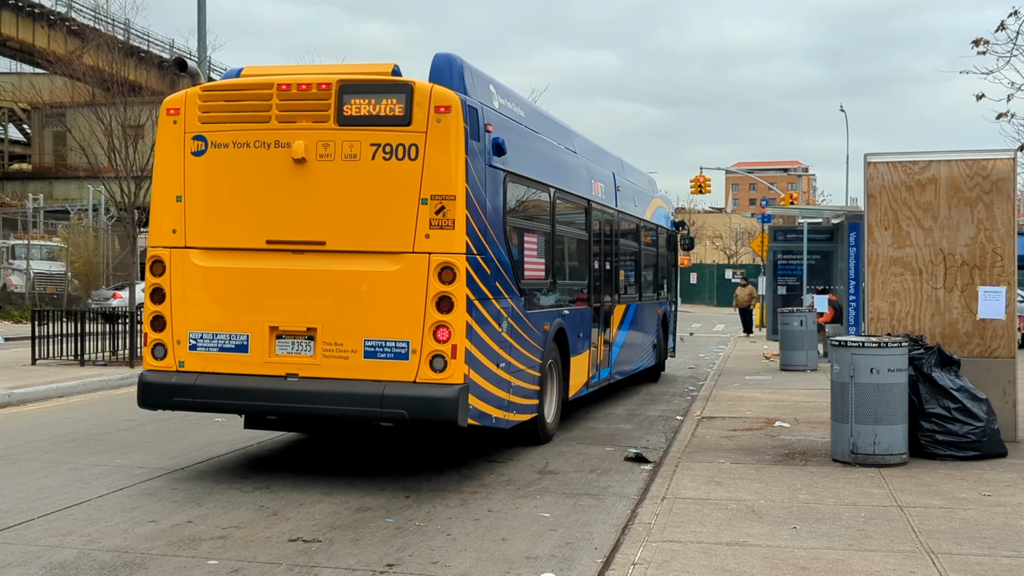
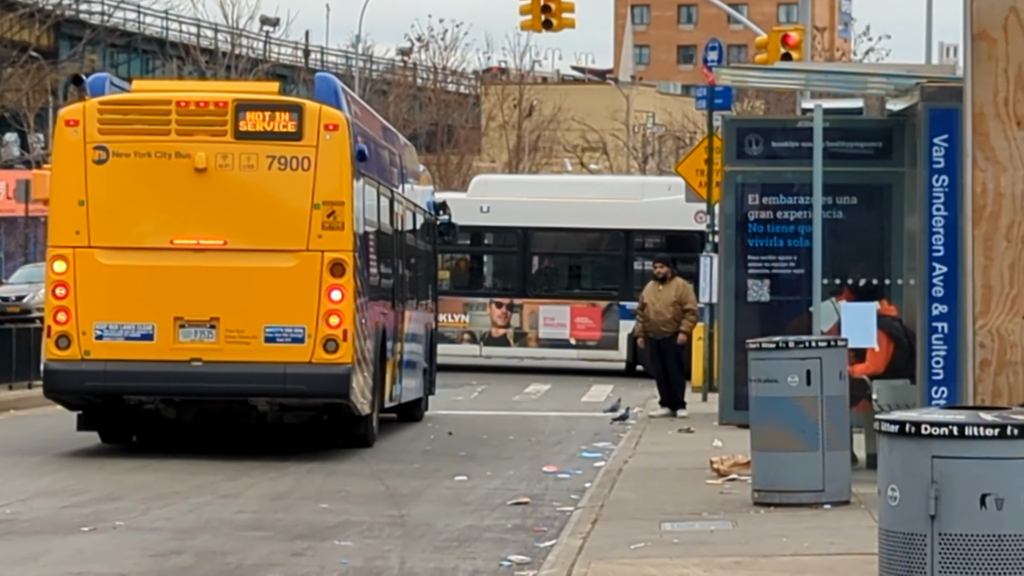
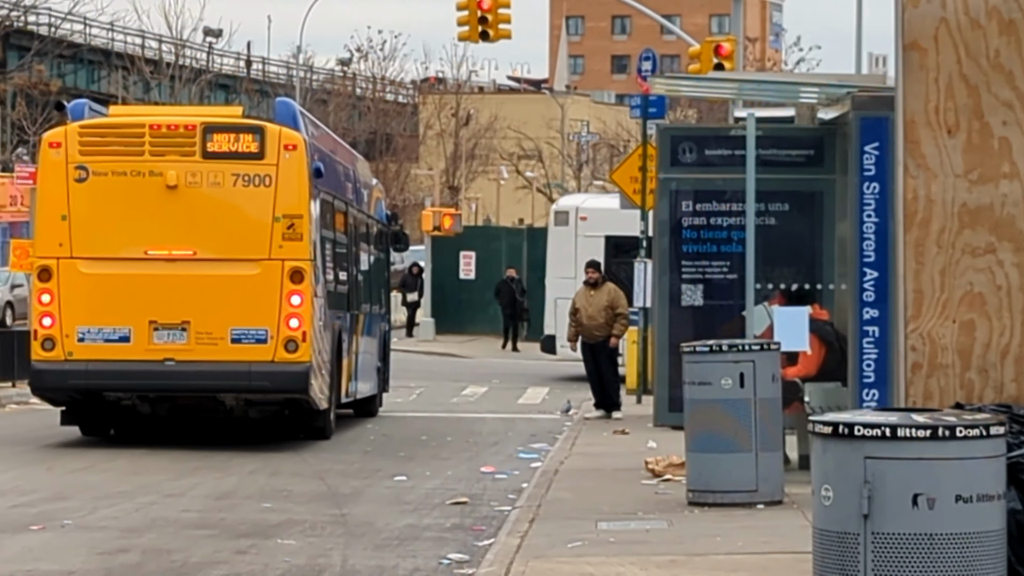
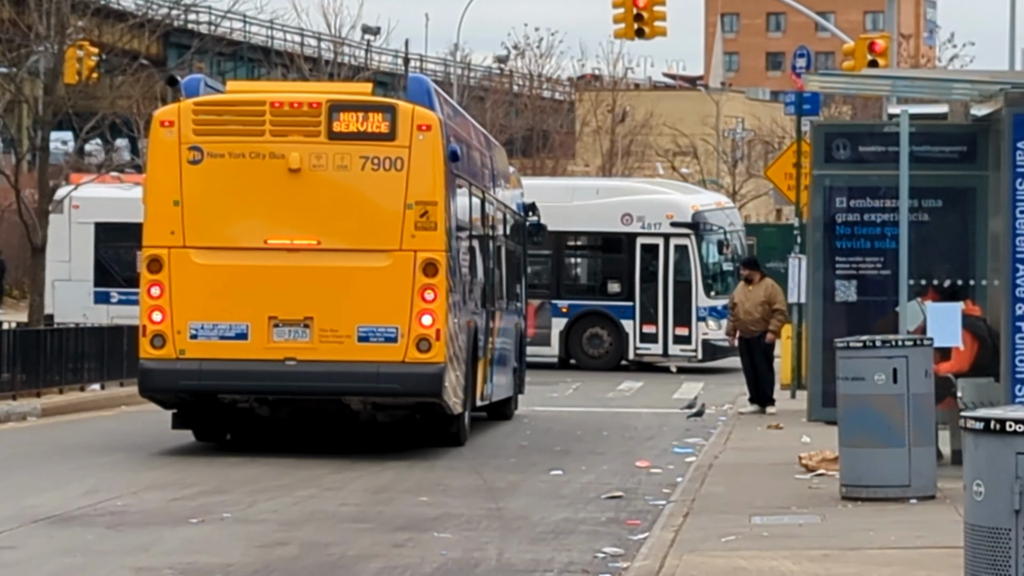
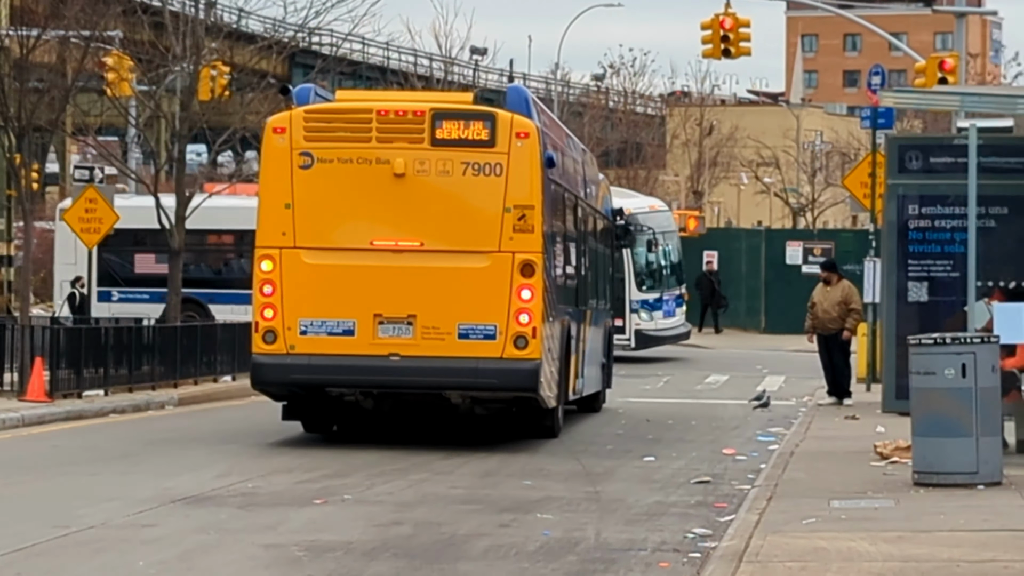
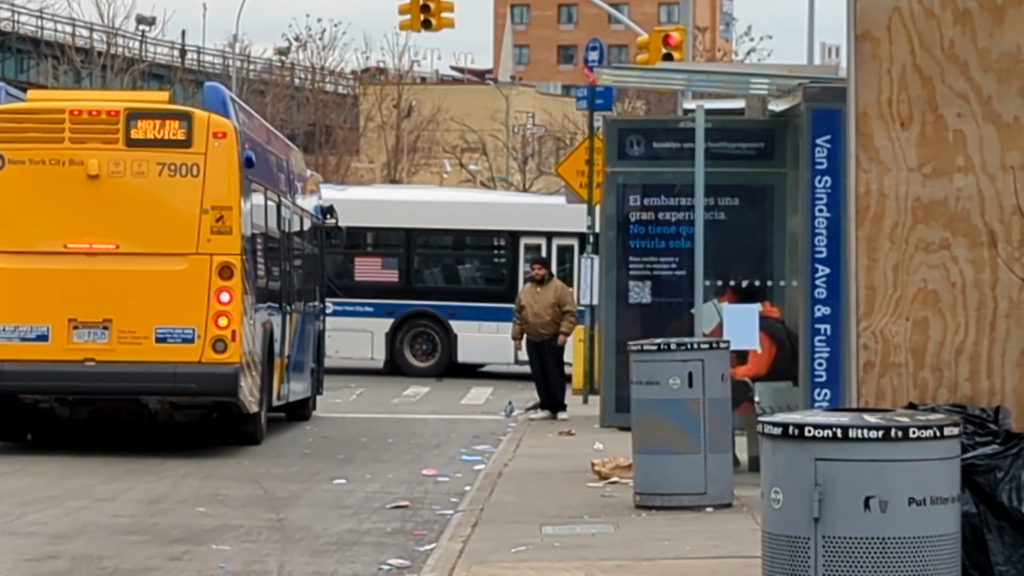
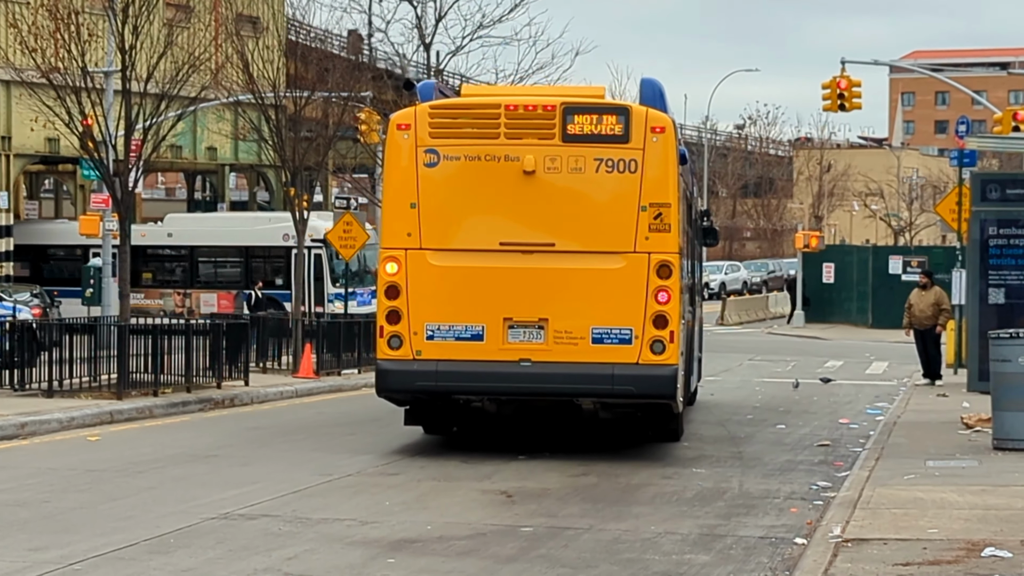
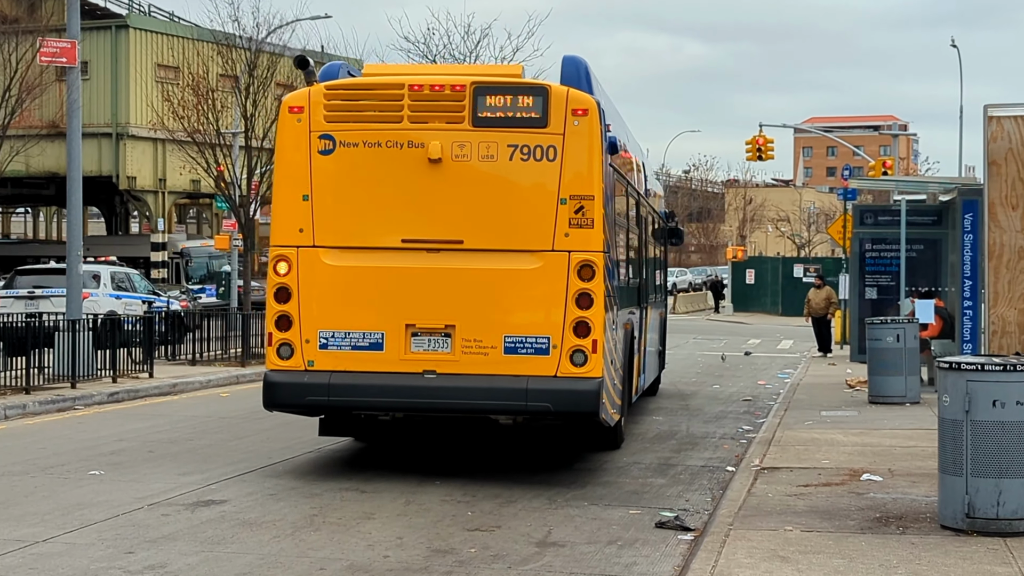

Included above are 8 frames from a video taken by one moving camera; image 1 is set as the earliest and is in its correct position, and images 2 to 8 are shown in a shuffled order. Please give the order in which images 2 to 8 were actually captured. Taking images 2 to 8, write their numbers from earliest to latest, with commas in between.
8, 7, 5, 4, 2, 6, 3
